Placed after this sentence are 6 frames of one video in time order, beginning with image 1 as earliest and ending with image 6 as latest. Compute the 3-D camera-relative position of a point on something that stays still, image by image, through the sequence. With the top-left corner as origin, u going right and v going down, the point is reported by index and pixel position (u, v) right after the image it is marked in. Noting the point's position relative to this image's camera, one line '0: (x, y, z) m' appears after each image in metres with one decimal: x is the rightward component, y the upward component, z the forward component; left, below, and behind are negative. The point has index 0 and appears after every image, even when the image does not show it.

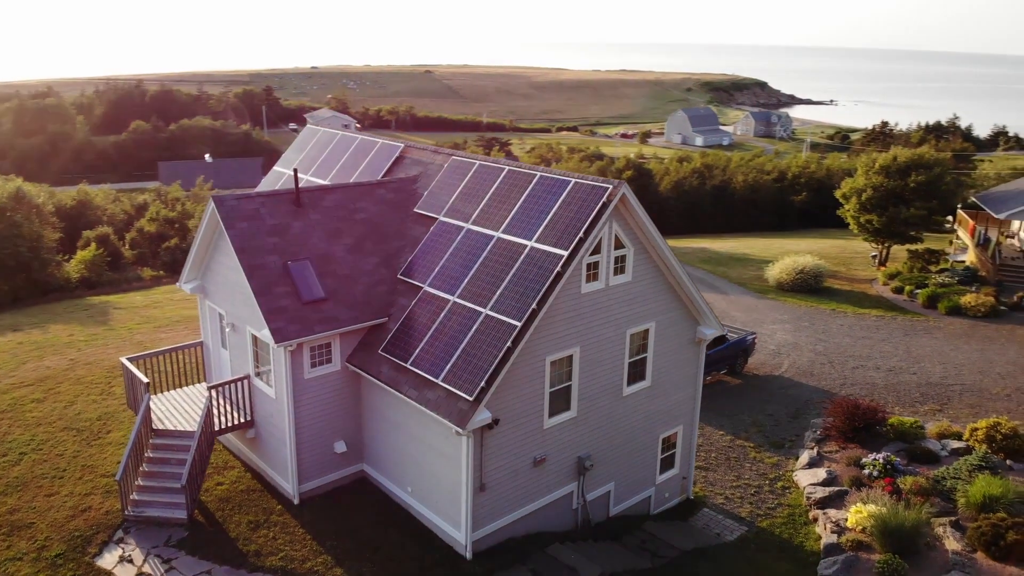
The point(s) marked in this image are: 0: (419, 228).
0: (-1.7, +1.1, +15.6) m
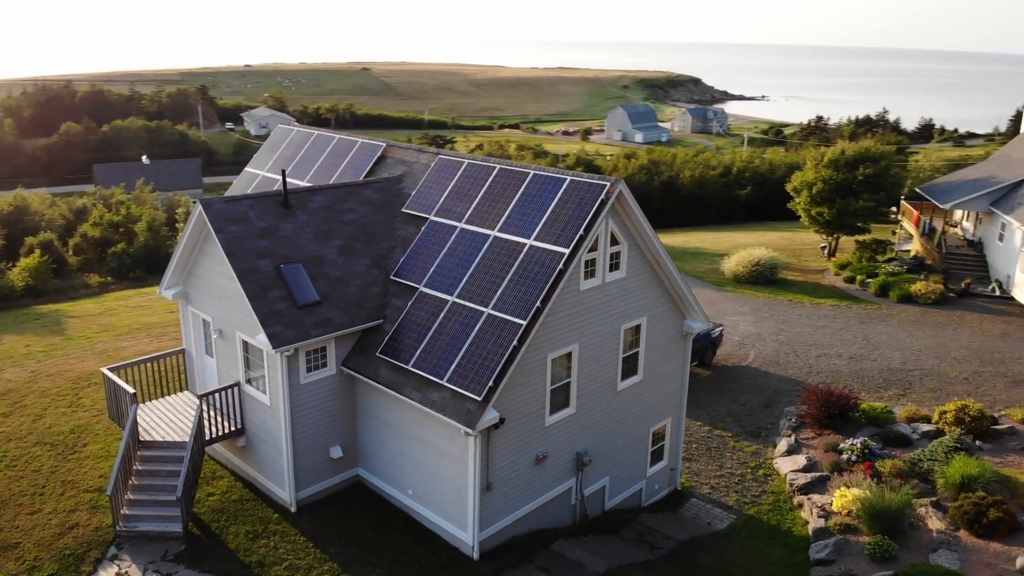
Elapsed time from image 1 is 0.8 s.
0: (-1.8, +1.1, +15.4) m
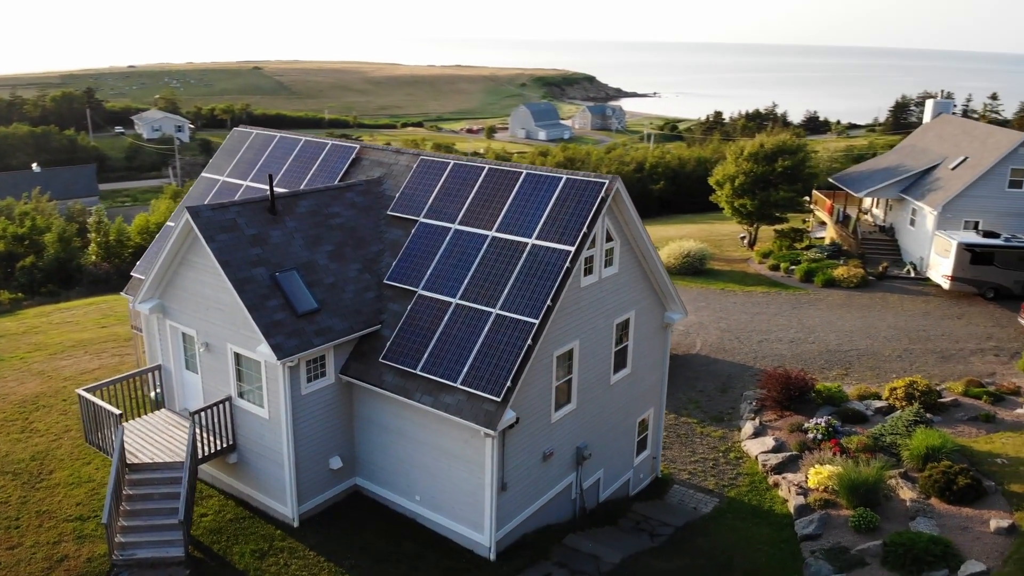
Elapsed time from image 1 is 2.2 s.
0: (-2.0, +1.0, +15.2) m
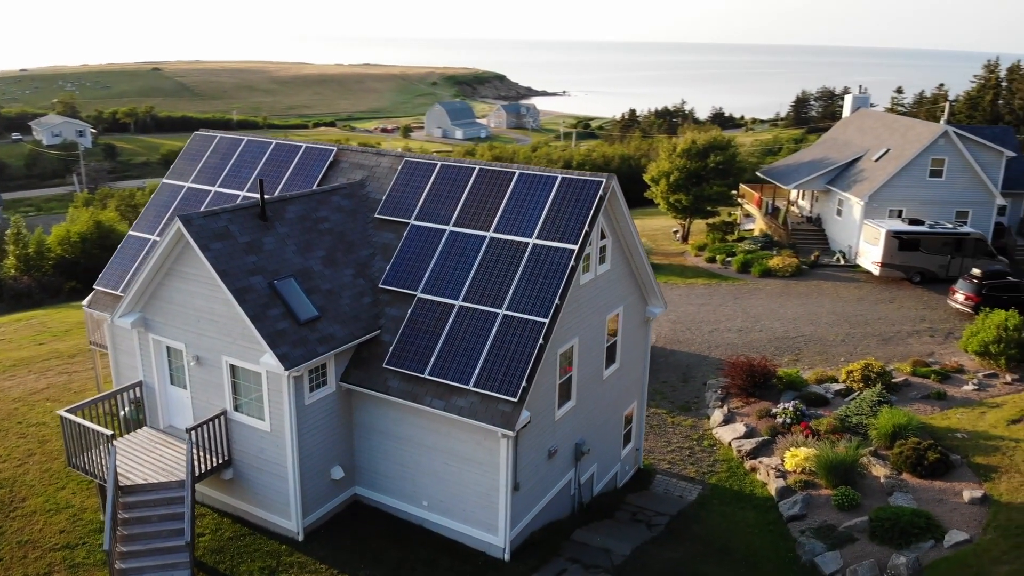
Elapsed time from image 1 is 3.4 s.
0: (-2.2, +0.9, +15.0) m
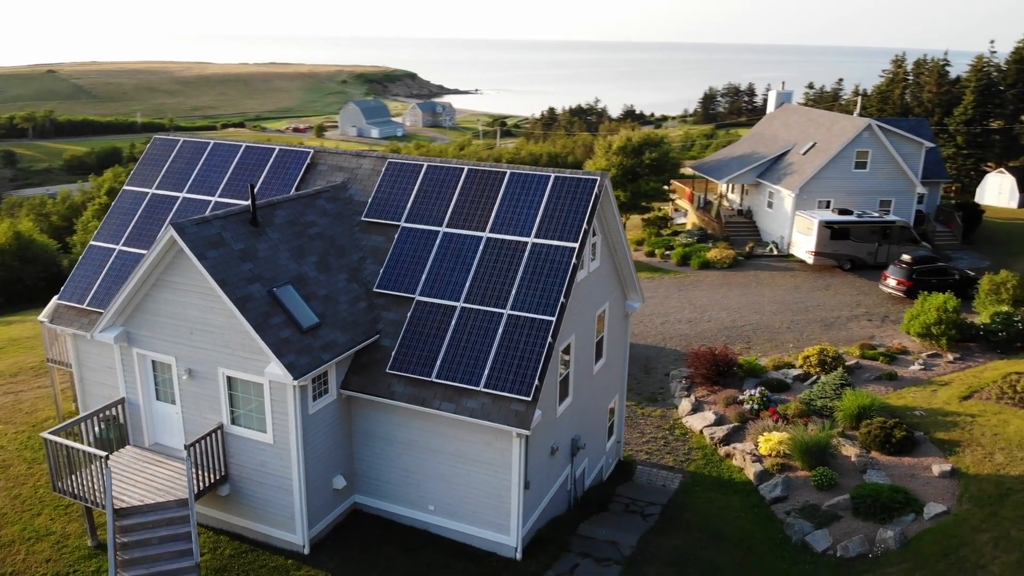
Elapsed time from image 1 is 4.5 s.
0: (-2.4, +0.9, +14.8) m
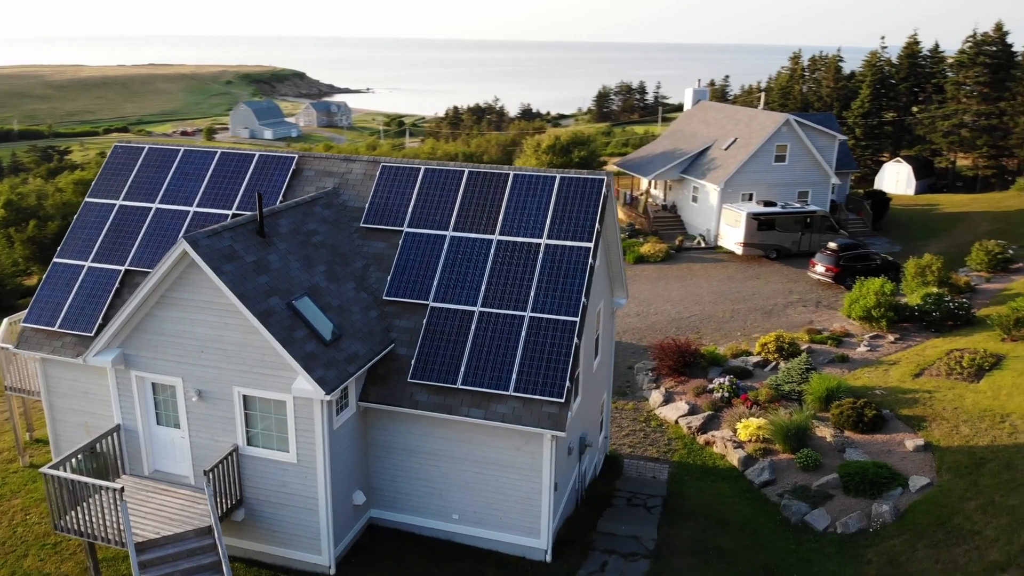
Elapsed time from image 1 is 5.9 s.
0: (-2.3, +0.7, +14.4) m
